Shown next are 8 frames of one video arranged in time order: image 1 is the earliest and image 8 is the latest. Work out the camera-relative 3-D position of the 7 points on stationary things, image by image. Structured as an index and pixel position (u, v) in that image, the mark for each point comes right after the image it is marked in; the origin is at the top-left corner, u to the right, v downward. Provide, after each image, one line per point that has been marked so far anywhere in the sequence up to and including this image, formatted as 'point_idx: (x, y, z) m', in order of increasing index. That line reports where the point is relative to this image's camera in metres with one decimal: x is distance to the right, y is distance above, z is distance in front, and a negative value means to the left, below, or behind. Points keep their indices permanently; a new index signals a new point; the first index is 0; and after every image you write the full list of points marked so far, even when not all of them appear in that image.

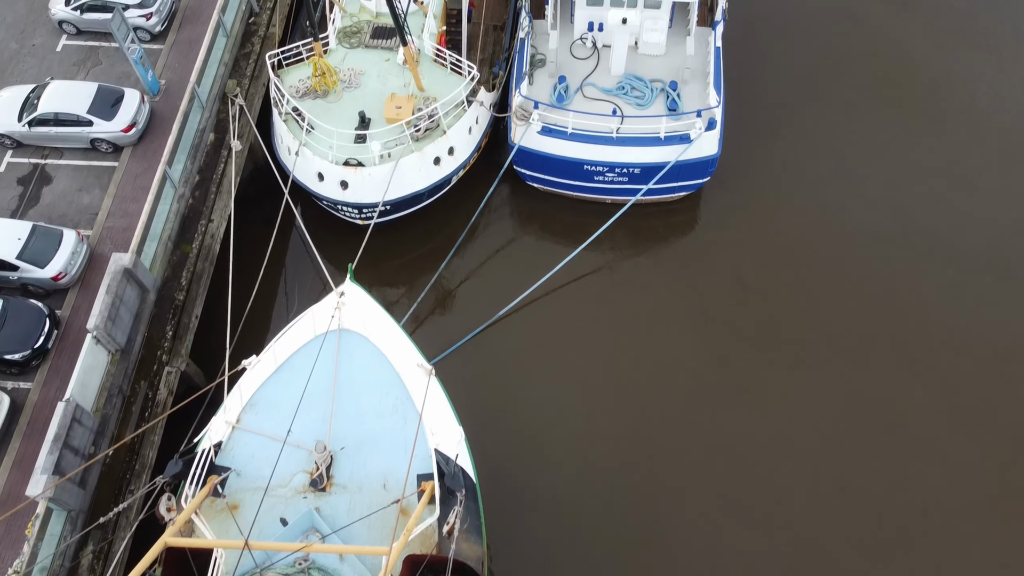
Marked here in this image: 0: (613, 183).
0: (+1.7, +1.7, +13.2) m
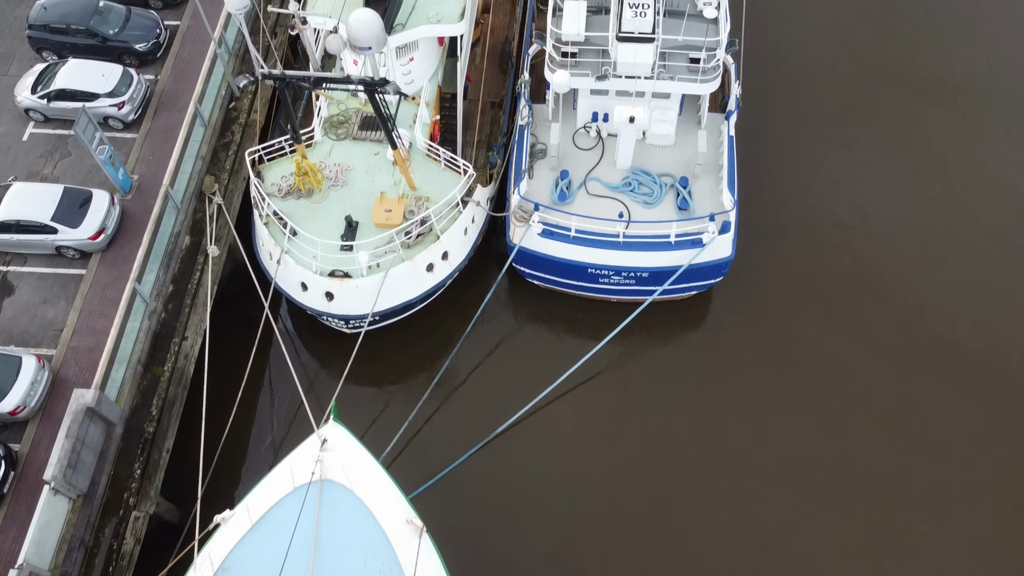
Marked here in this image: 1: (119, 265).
0: (+1.6, 0.0, +12.3) m
1: (-5.6, +0.3, +11.5) m
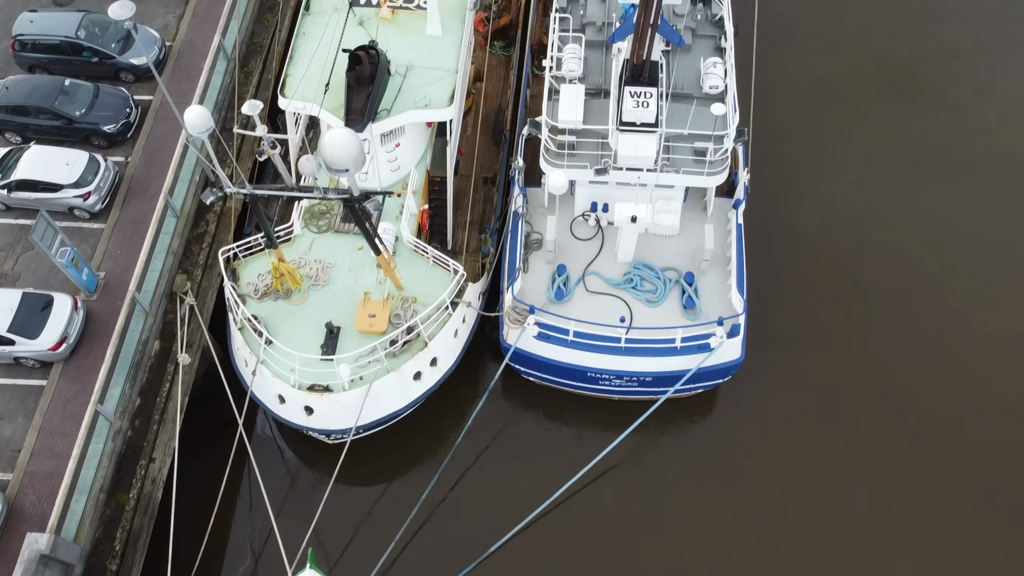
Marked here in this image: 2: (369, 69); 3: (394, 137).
0: (+1.6, -1.4, +11.4) m
1: (-5.7, -1.1, +10.7) m
2: (-2.0, +3.0, +11.1) m
3: (-1.7, +2.2, +11.6) m
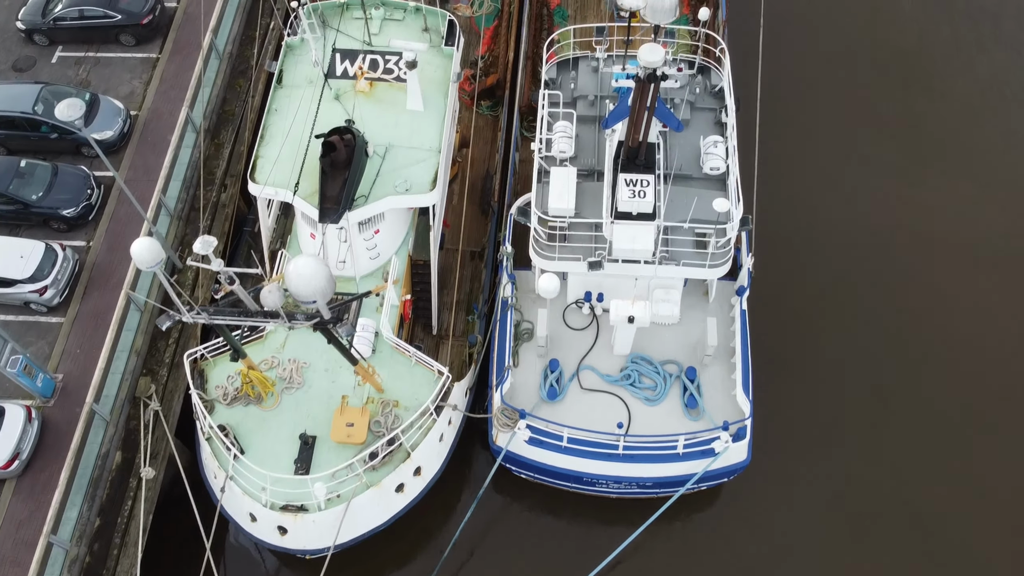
0: (+1.4, -2.7, +10.7) m
1: (-5.8, -2.5, +9.8) m
2: (-2.1, +1.7, +10.3) m
3: (-1.9, +0.9, +10.8) m
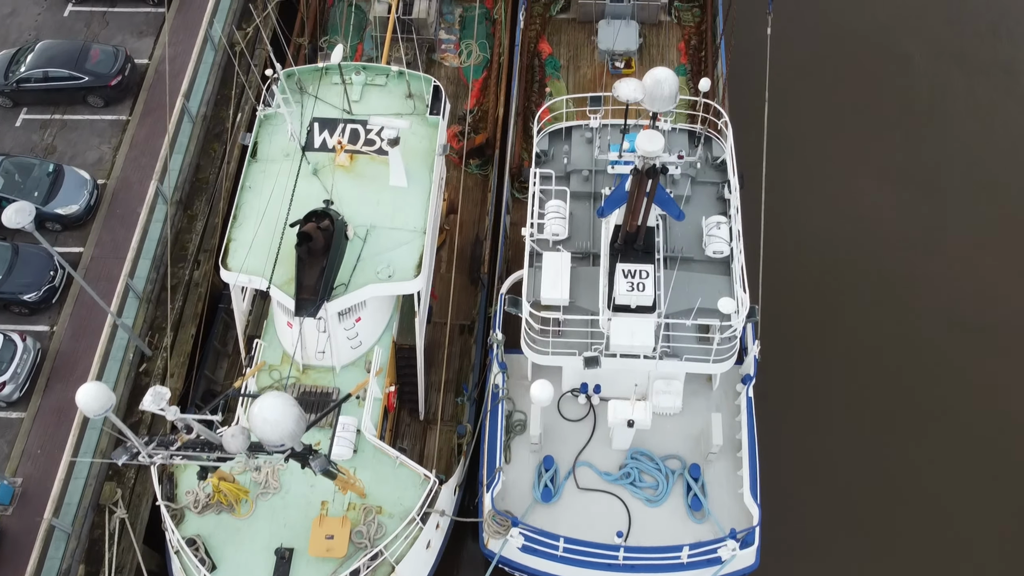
0: (+1.3, -3.8, +10.0) m
1: (-5.9, -3.7, +9.1) m
2: (-2.3, +0.6, +9.6) m
3: (-2.0, -0.3, +10.1) m
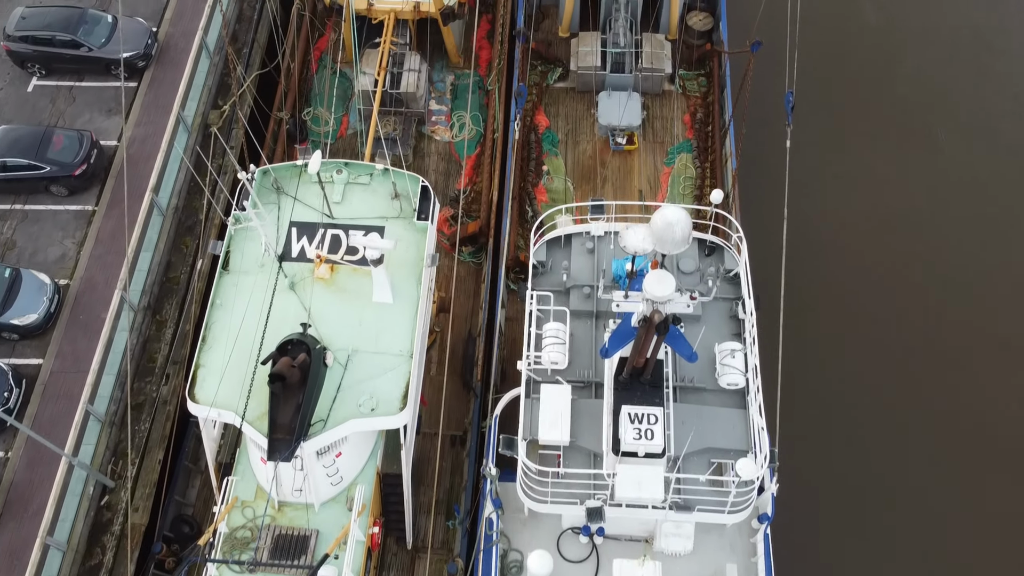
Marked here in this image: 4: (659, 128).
0: (+1.3, -5.3, +9.1) m
1: (-5.9, -5.2, +8.2) m
2: (-2.3, -1.0, +8.7) m
3: (-2.0, -1.8, +9.2) m
4: (+2.5, +2.7, +13.7) m
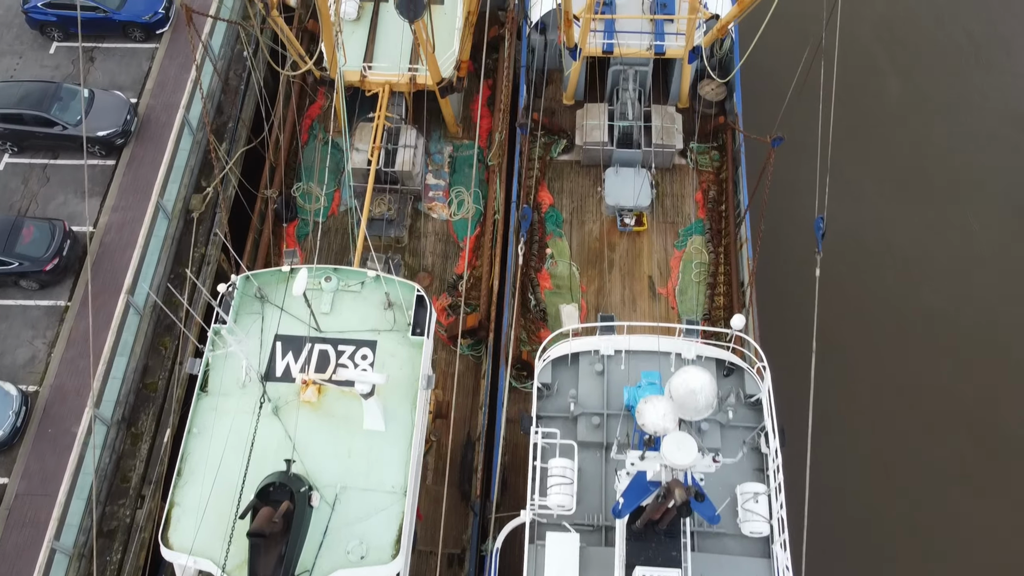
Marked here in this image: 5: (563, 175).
0: (+1.3, -6.7, +8.4) m
1: (-5.9, -6.6, +7.5) m
2: (-2.3, -2.4, +8.0) m
3: (-2.0, -3.2, +8.4) m
4: (+2.5, +1.3, +12.9) m
5: (+0.8, +1.9, +13.3) m
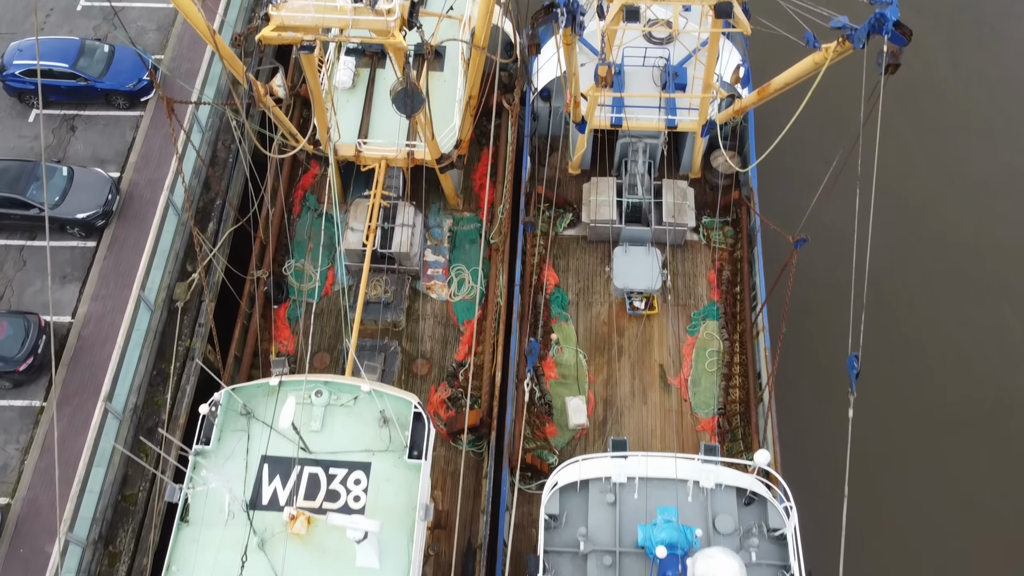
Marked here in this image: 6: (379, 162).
0: (+1.4, -8.0, +7.7) m
1: (-5.8, -8.0, +6.8) m
2: (-2.3, -3.7, +7.3) m
3: (-2.0, -4.5, +7.8) m
4: (+2.6, 0.0, +12.3) m
5: (+0.9, +0.6, +12.6) m
6: (-1.9, +1.8, +11.8) m
